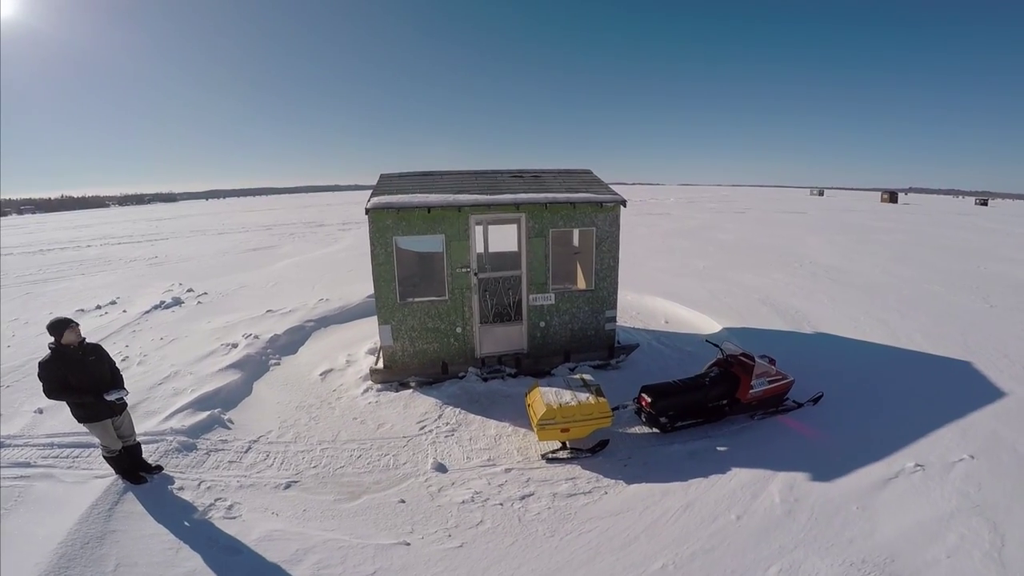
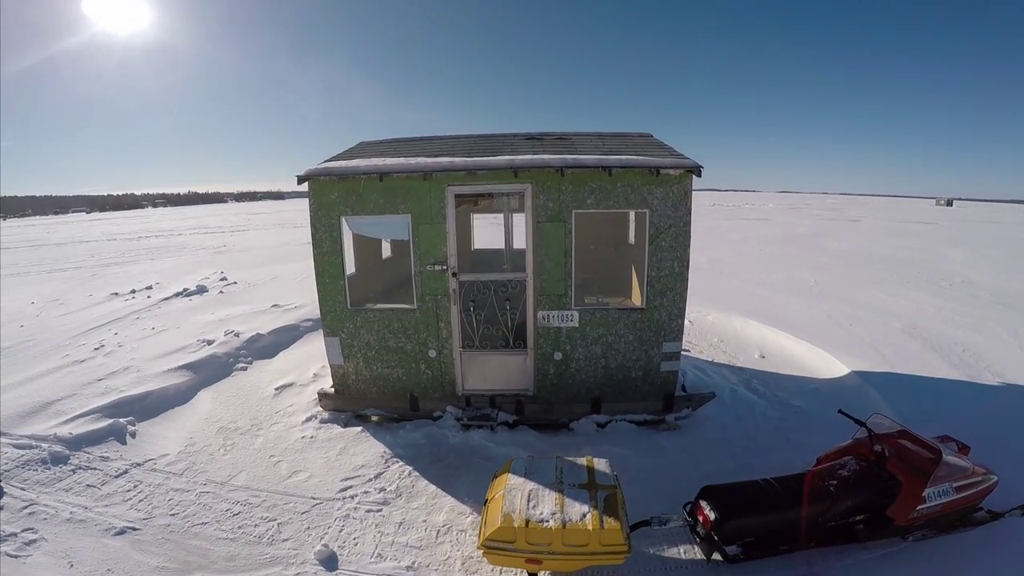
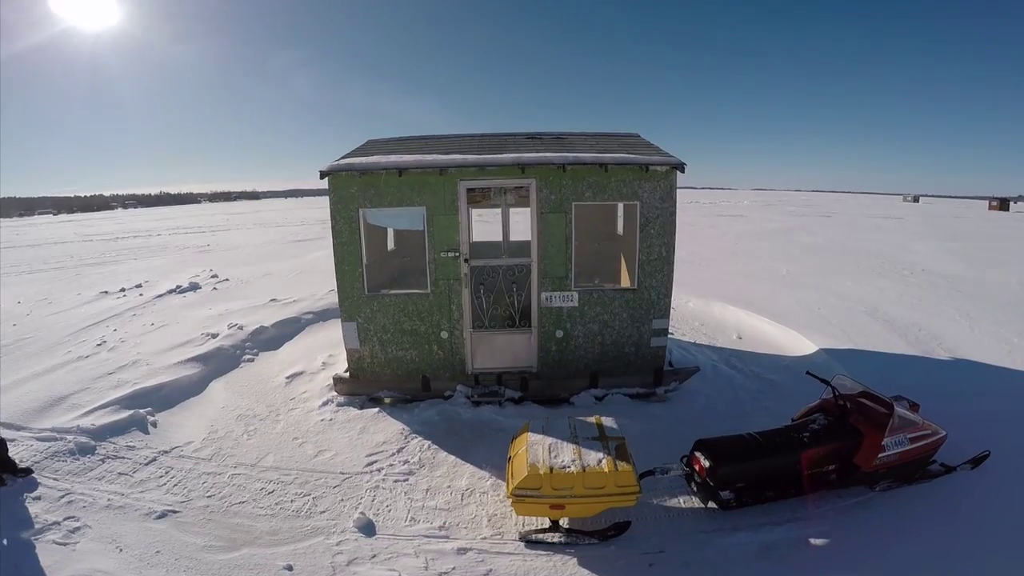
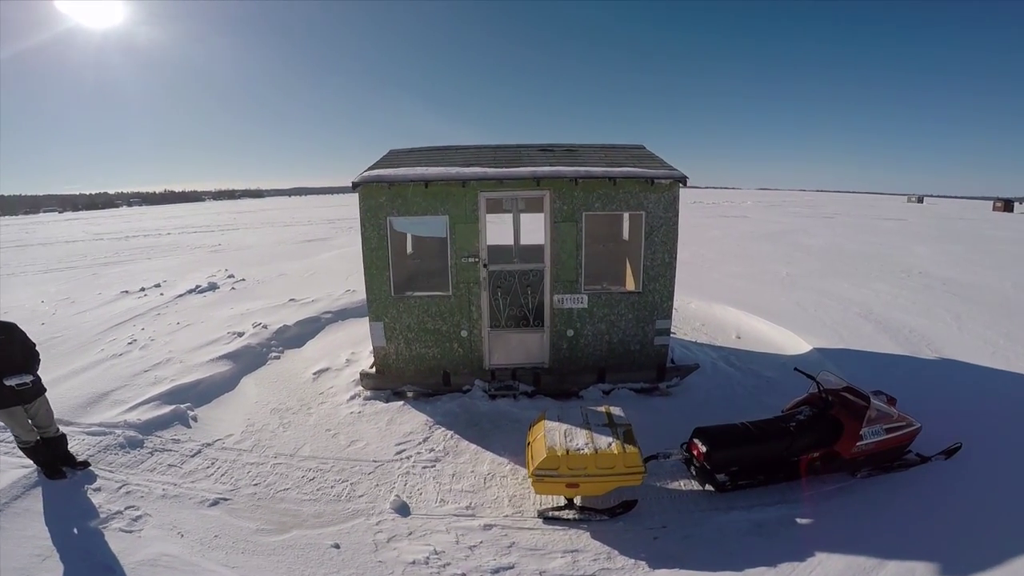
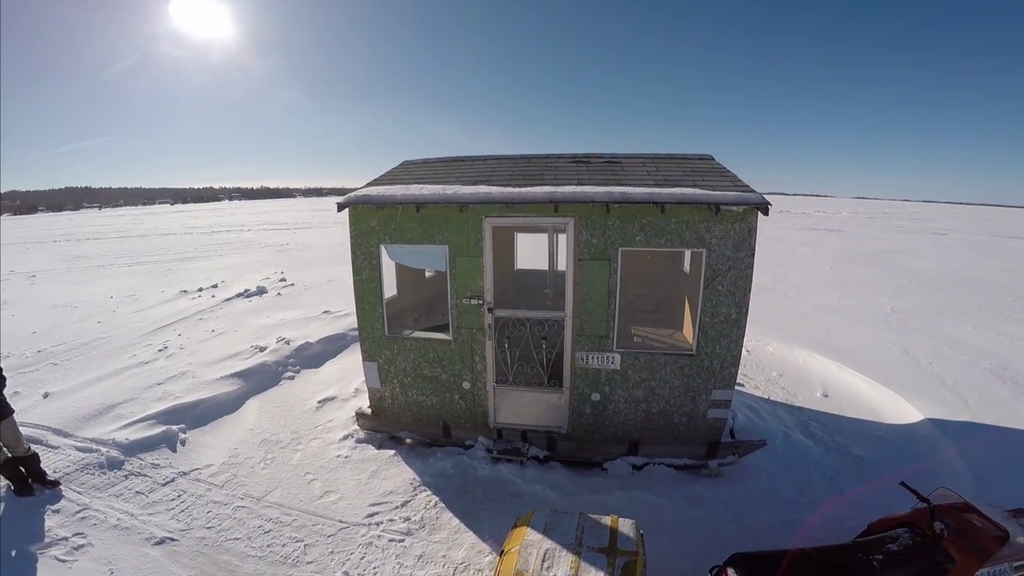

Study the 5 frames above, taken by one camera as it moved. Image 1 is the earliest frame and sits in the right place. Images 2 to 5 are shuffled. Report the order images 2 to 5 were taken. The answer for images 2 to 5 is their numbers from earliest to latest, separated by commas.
4, 3, 2, 5
